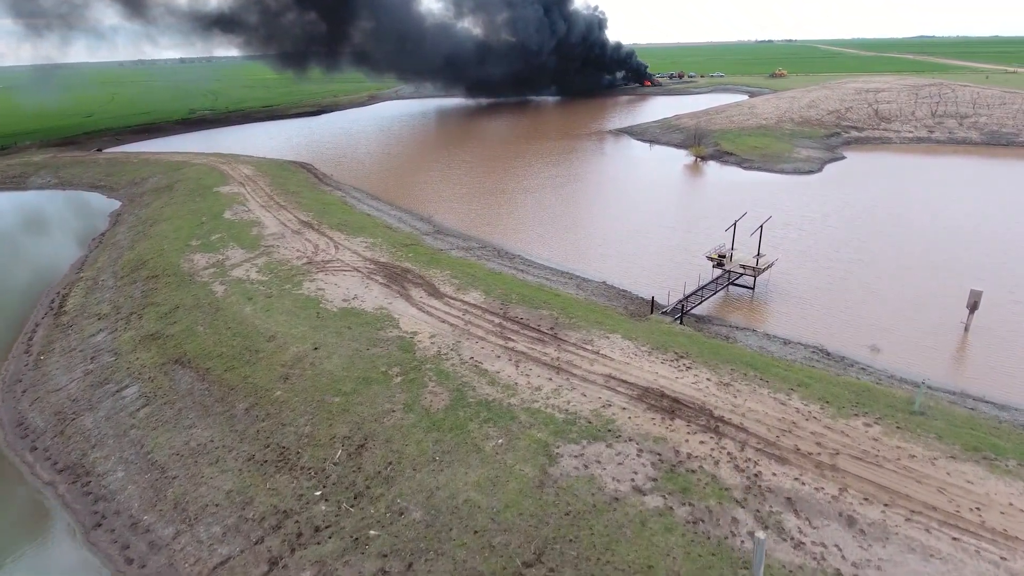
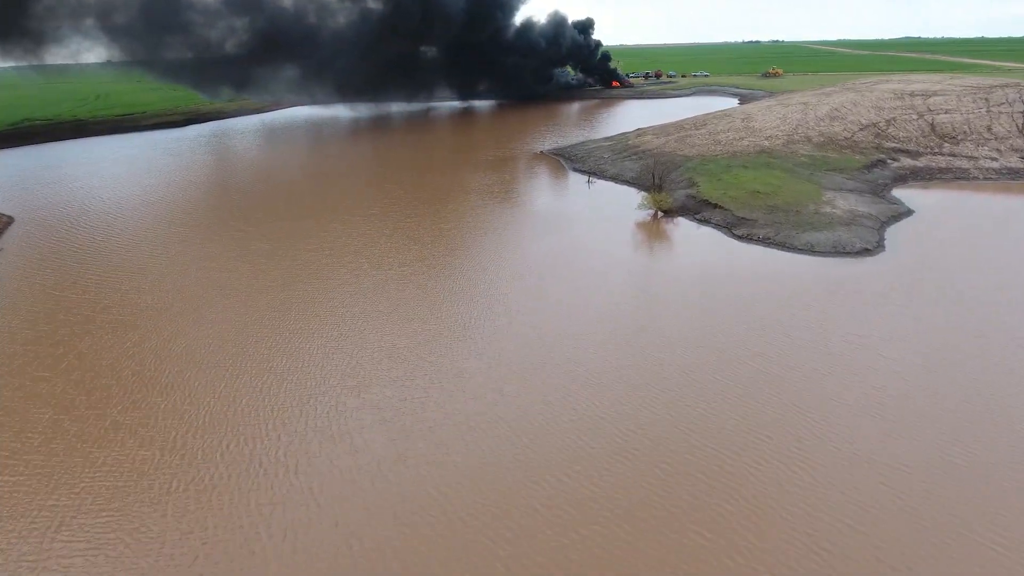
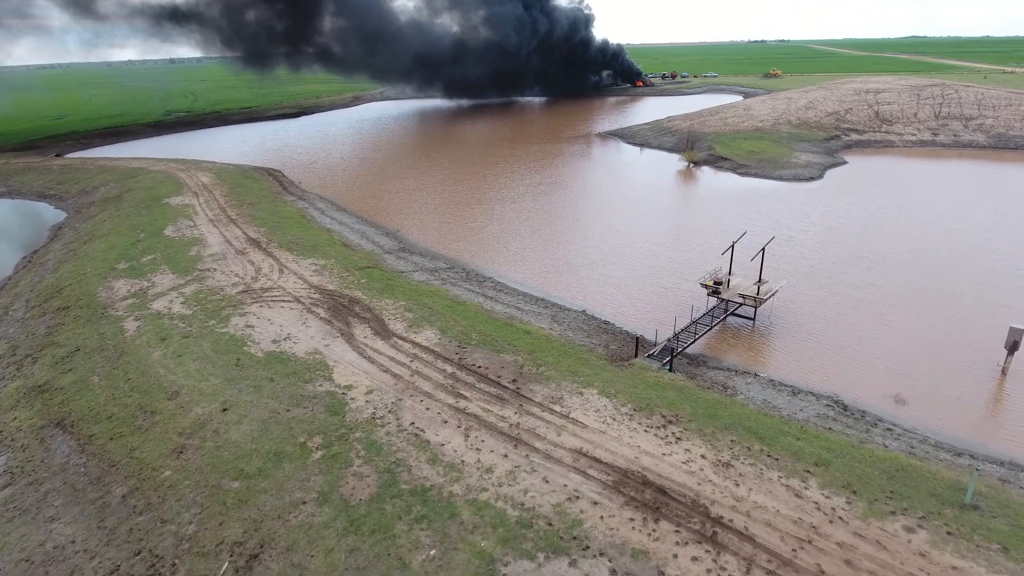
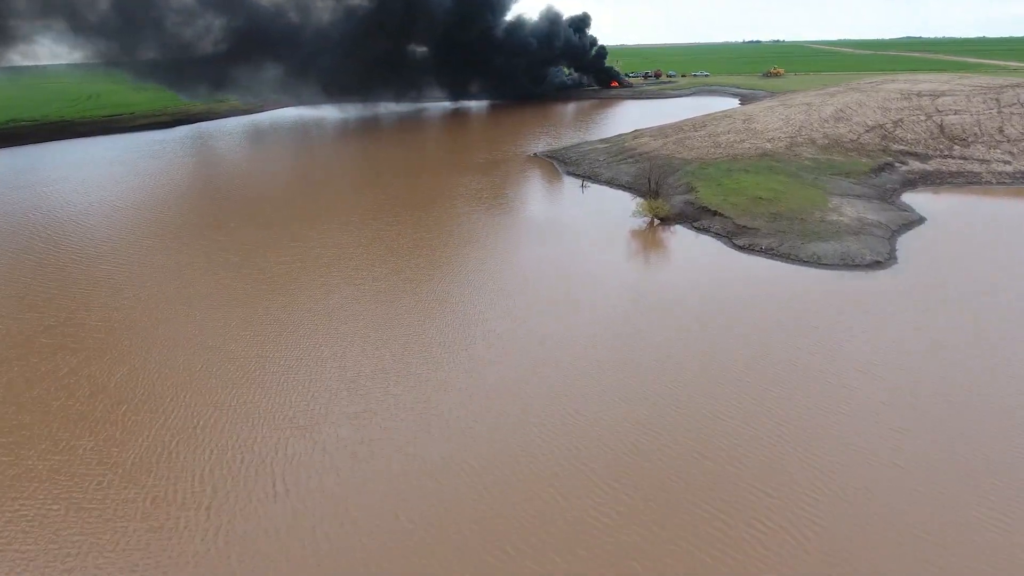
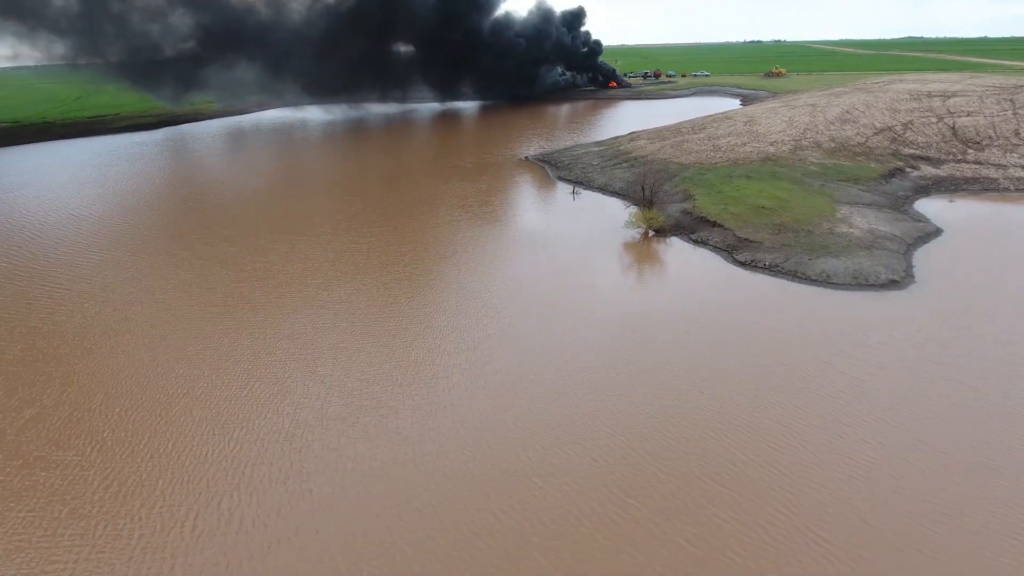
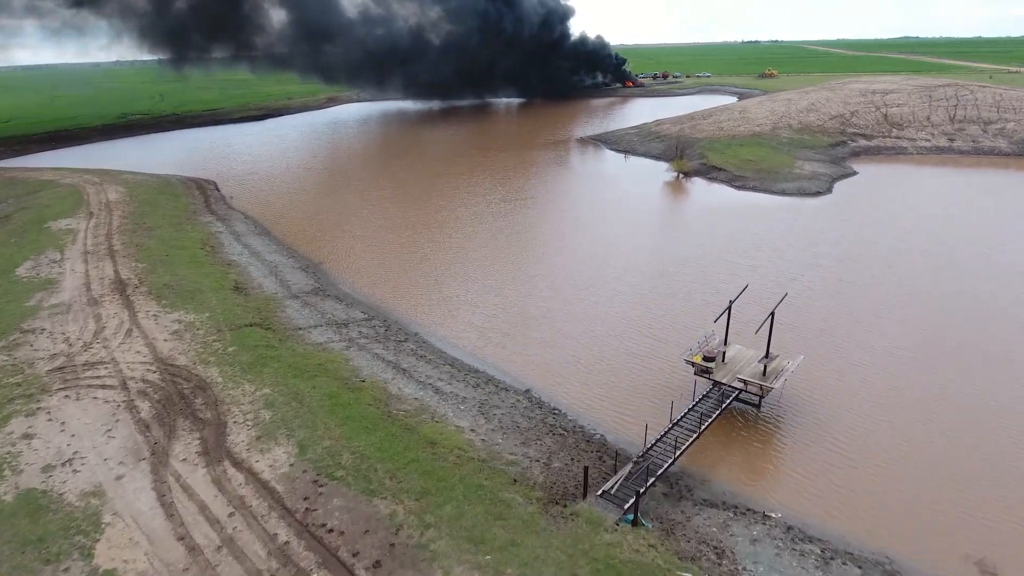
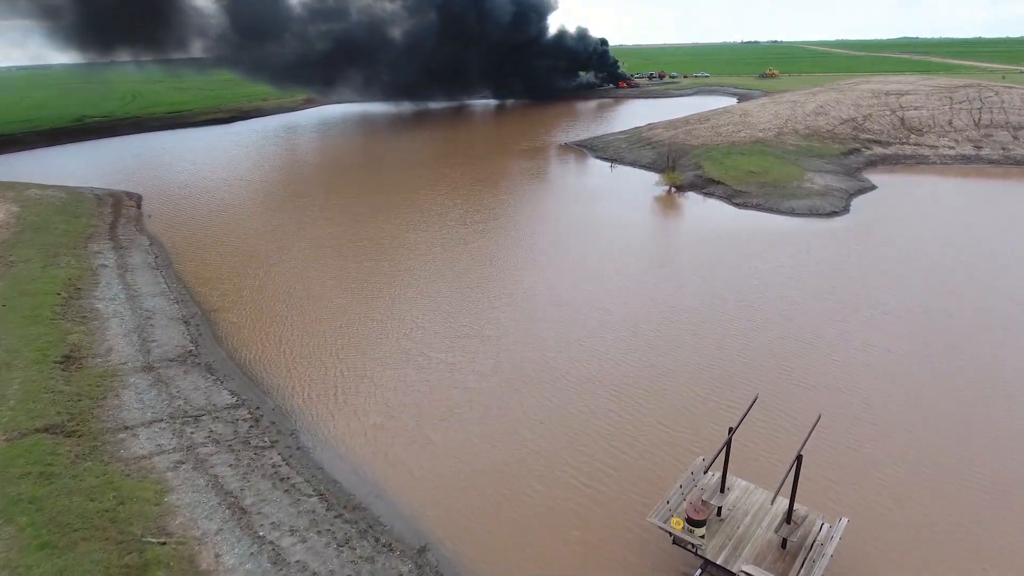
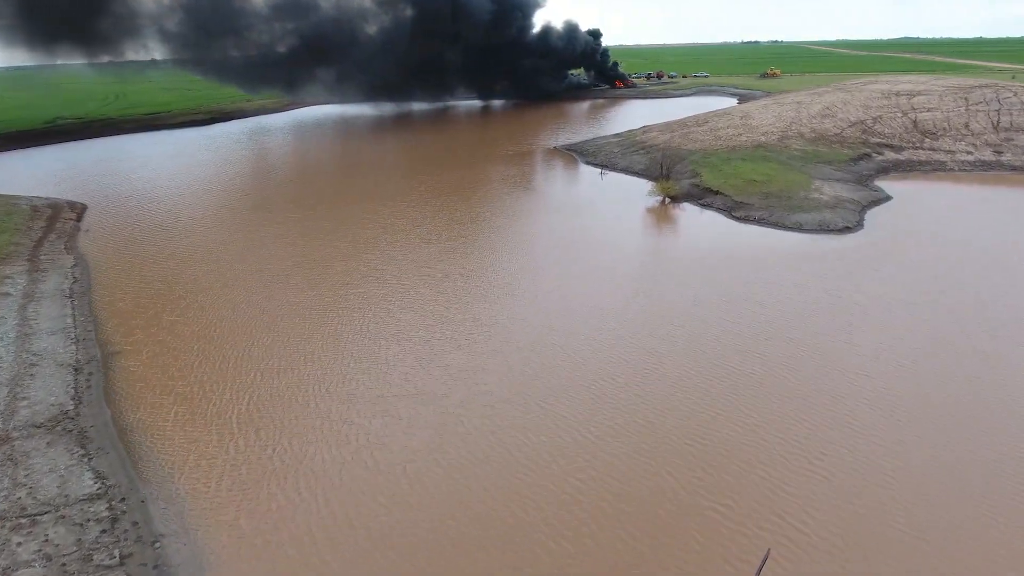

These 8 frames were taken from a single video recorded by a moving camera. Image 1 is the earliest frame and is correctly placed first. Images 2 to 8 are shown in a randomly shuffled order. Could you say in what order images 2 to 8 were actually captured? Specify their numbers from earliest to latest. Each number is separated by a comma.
3, 6, 7, 8, 2, 4, 5
